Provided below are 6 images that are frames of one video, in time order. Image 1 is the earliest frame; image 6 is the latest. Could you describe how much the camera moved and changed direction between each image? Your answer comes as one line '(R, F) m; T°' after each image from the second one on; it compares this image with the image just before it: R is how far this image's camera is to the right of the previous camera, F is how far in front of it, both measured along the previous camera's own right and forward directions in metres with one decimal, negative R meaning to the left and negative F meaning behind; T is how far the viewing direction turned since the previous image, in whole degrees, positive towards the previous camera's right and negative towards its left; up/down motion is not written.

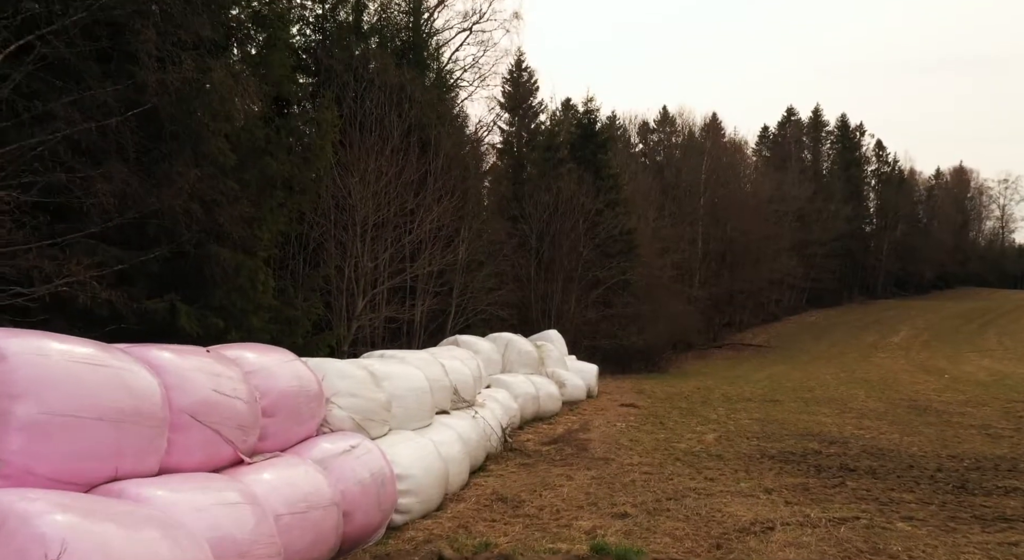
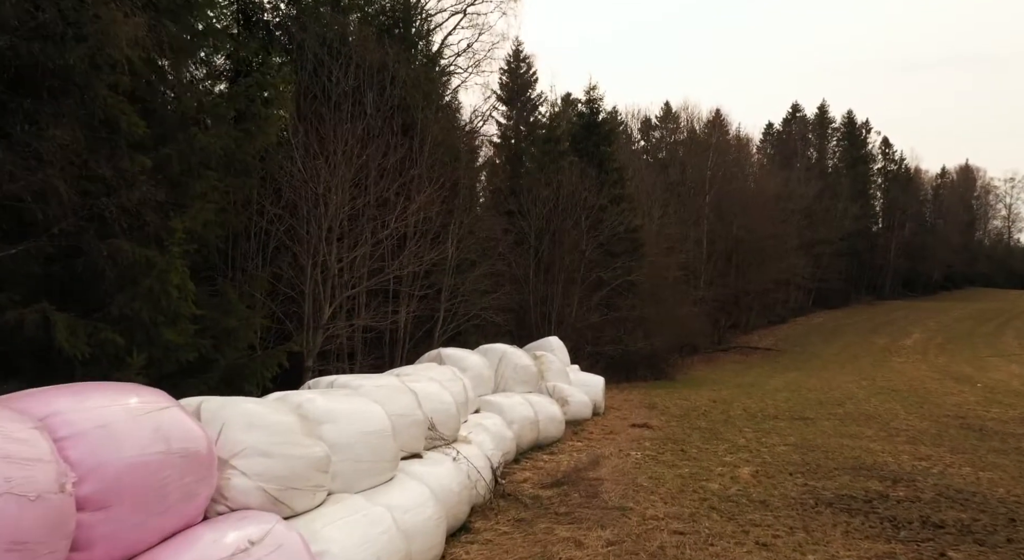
(+0.1, +1.9) m; 0°
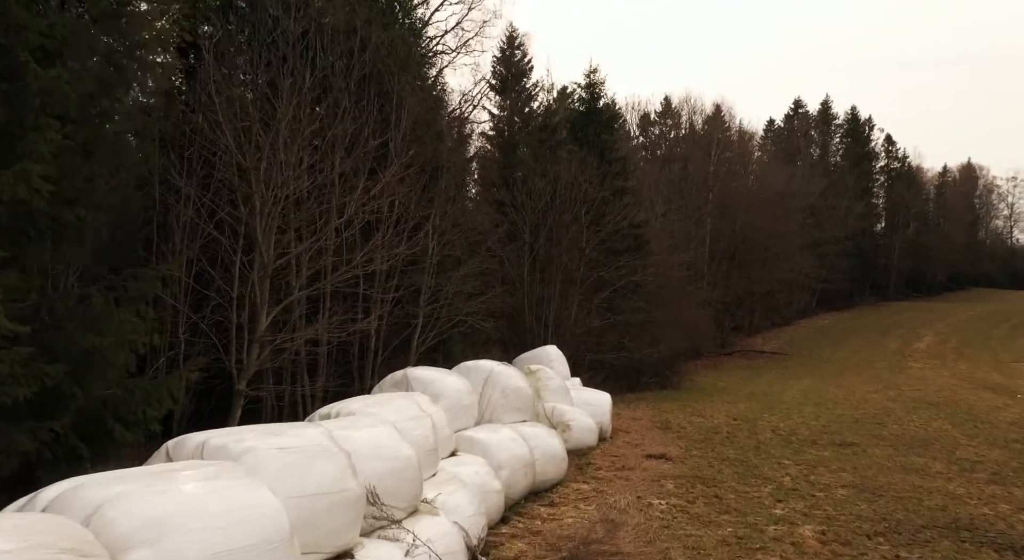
(+0.1, +2.2) m; 0°
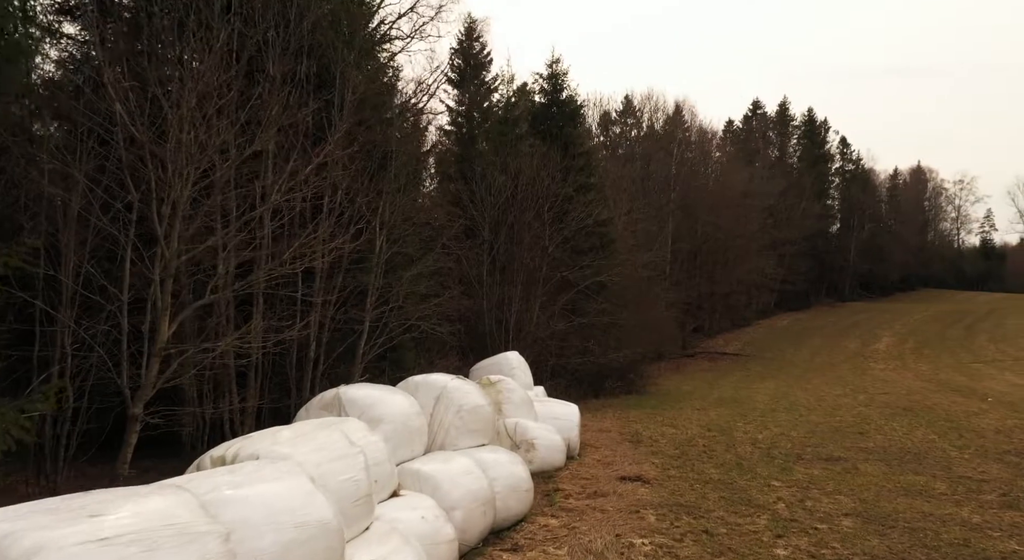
(0.0, +1.2) m; +3°
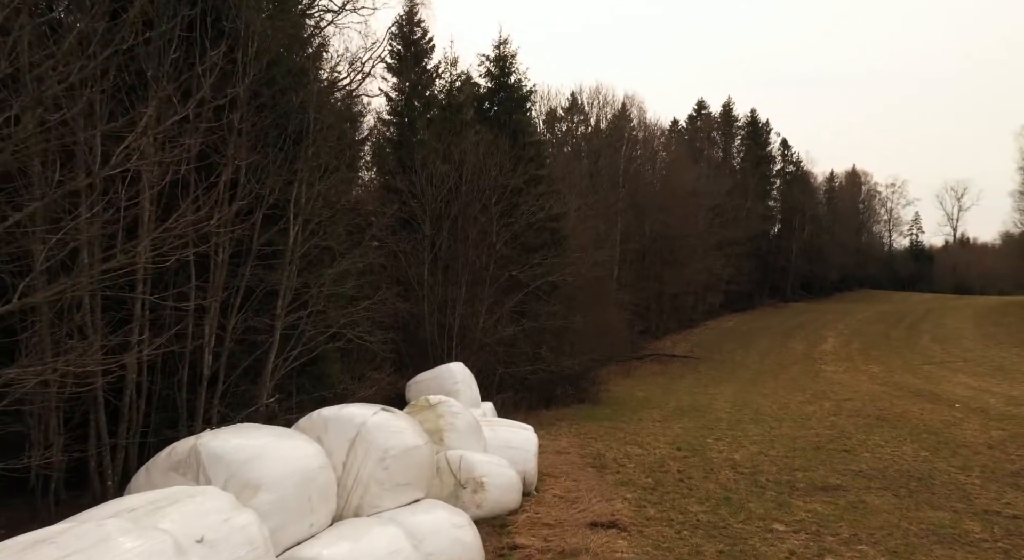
(0.0, +1.9) m; +4°
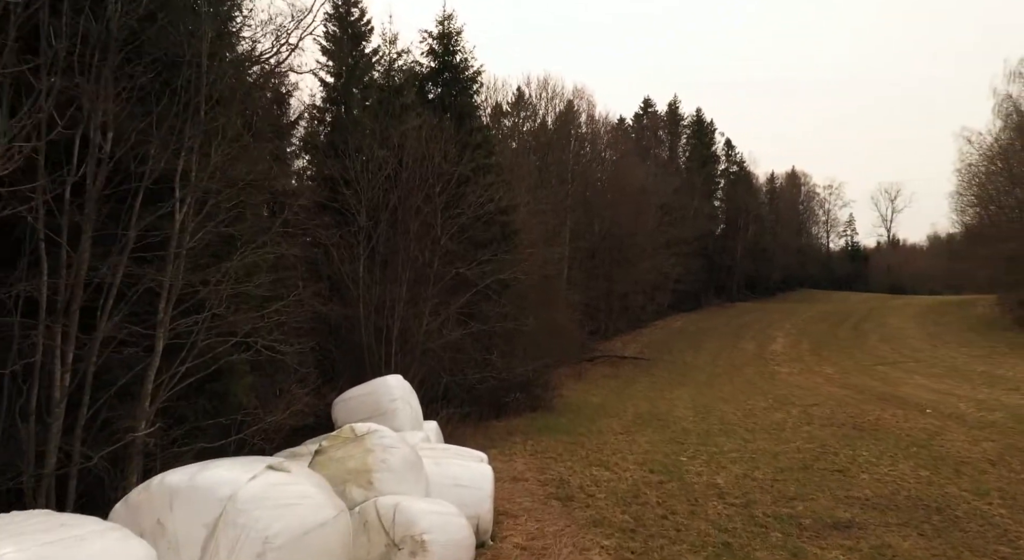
(0.0, +1.8) m; +3°
